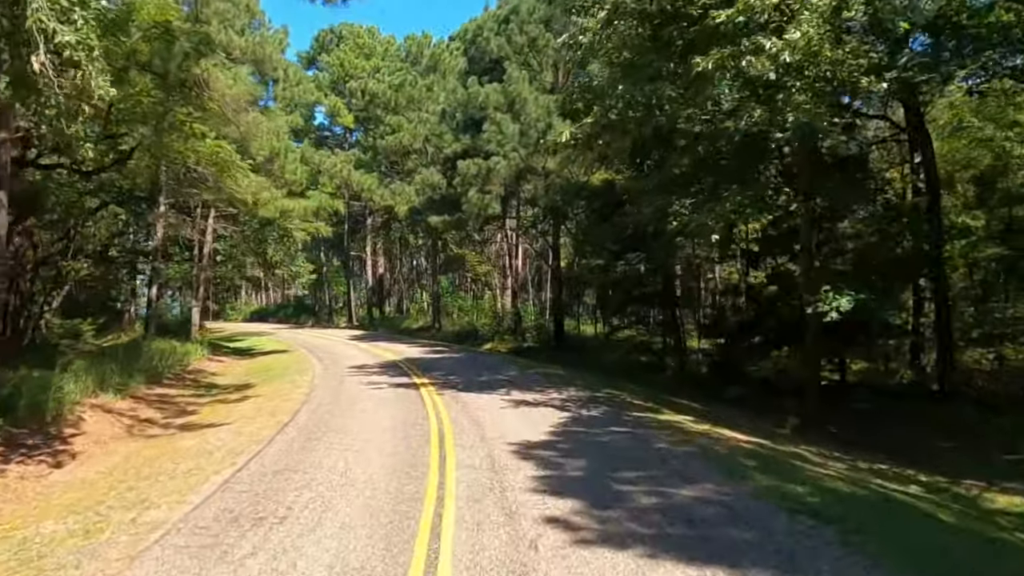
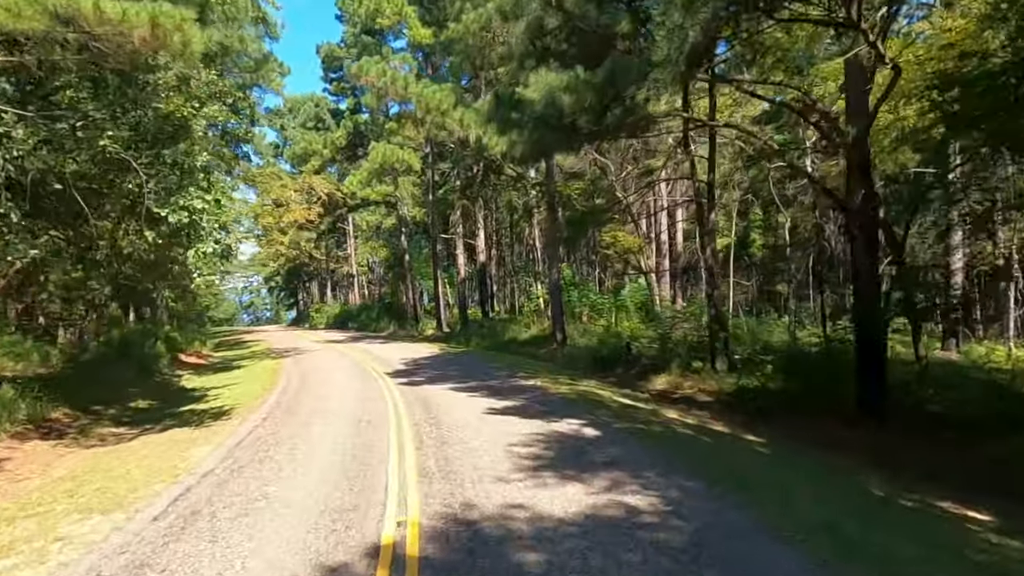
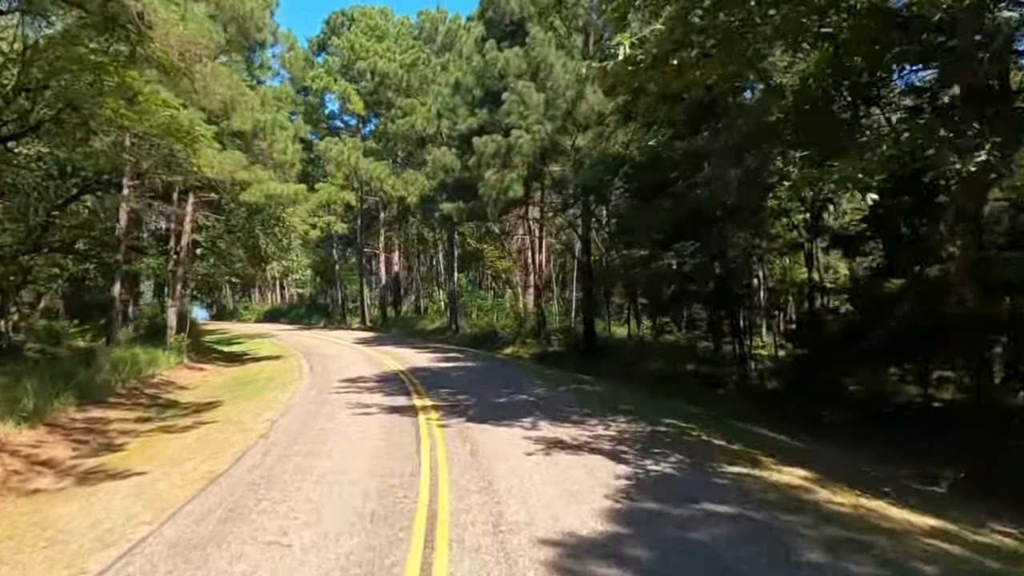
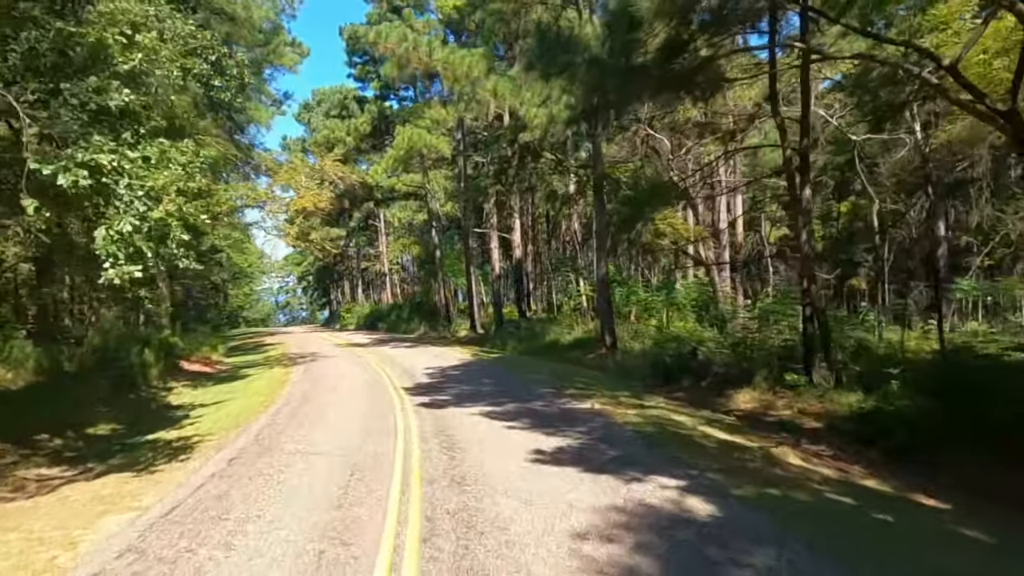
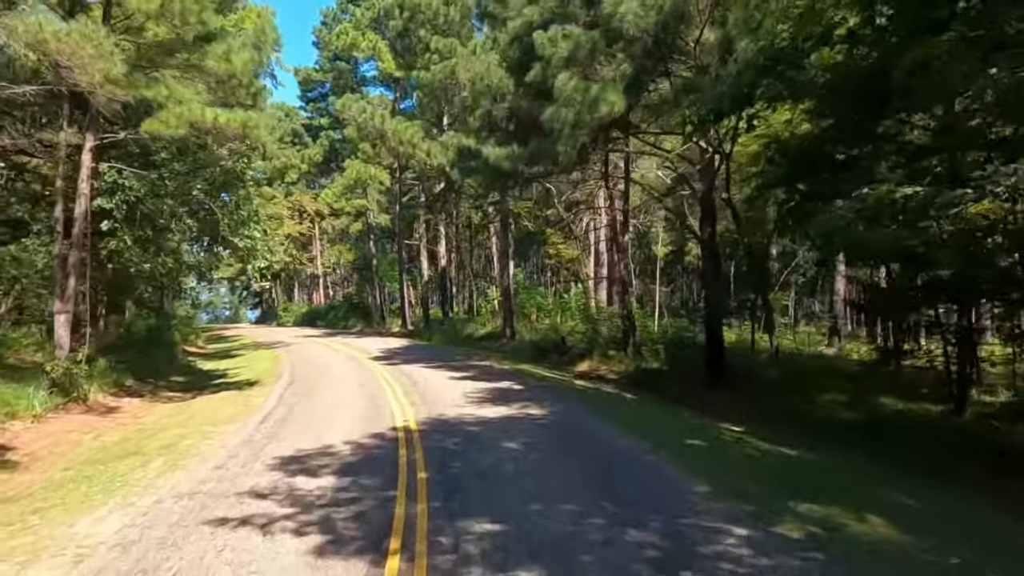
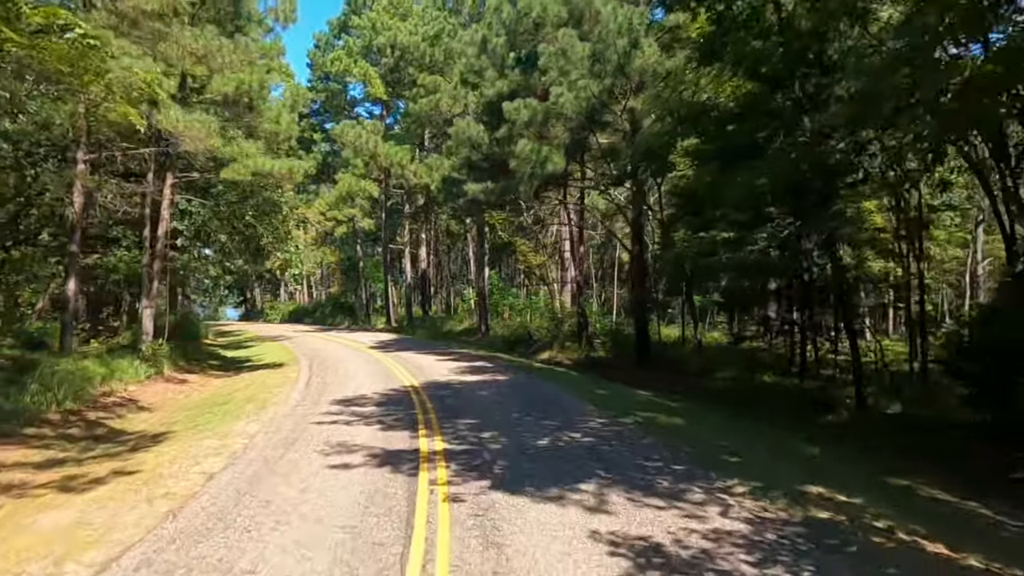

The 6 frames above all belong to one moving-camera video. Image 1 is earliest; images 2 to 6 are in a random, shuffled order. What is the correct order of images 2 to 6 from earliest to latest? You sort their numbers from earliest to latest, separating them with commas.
3, 6, 5, 2, 4
